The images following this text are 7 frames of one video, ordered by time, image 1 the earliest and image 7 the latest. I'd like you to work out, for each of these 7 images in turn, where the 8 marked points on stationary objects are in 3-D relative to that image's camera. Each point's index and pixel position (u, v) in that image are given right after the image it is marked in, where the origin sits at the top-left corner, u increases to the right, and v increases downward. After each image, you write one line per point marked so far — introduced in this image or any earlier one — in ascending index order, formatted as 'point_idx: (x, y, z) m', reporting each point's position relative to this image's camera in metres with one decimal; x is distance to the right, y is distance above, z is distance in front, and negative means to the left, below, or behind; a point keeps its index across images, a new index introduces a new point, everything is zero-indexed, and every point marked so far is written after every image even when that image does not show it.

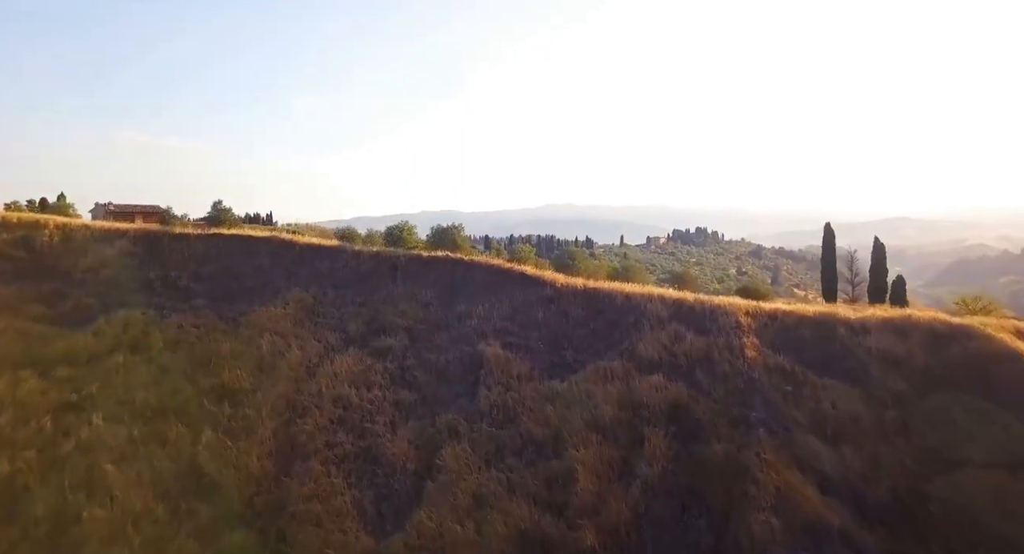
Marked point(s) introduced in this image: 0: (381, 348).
0: (-2.1, -1.1, +9.8) m
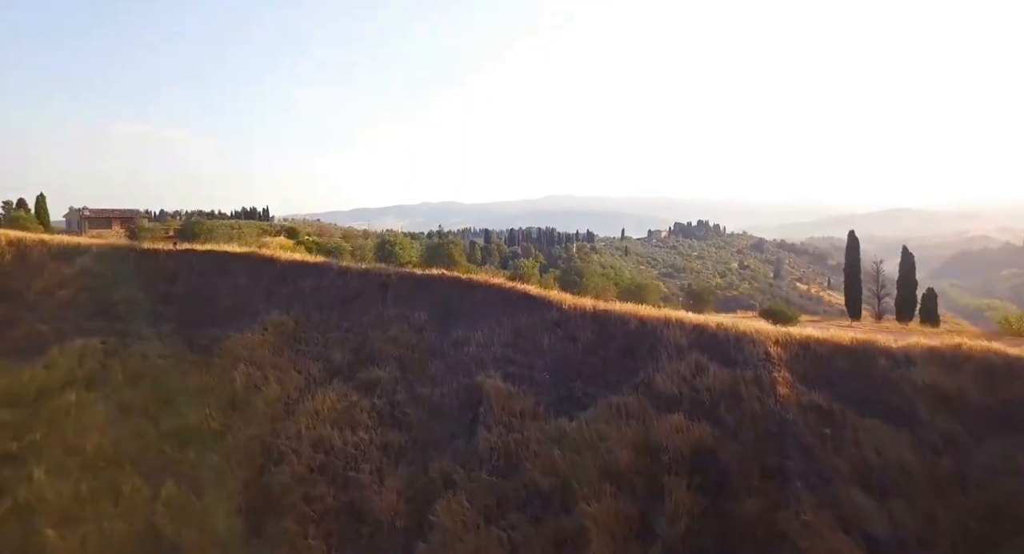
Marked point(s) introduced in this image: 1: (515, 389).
0: (-2.0, -1.5, +8.8) m
1: (0.0, -1.6, +8.7) m
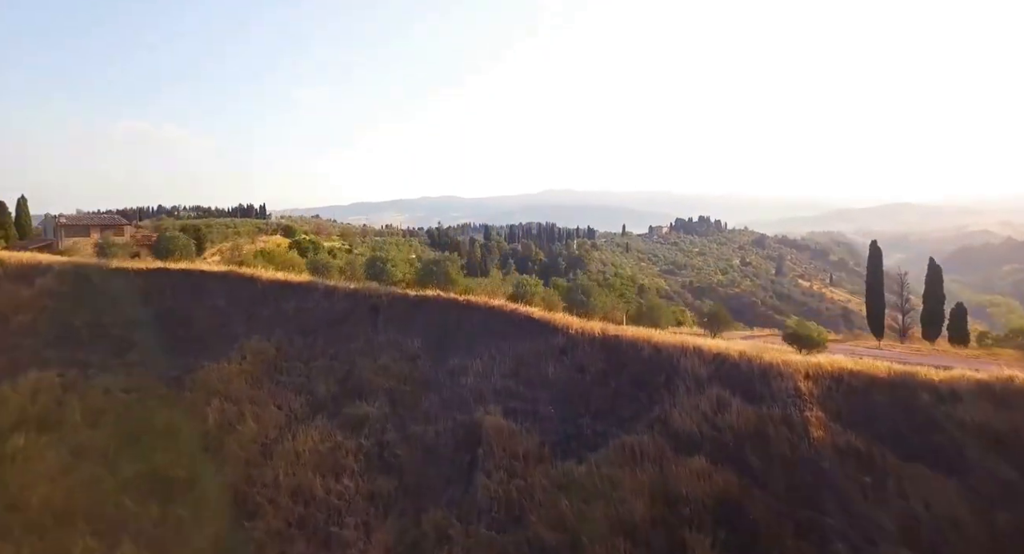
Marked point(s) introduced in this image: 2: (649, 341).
0: (-2.0, -1.8, +8.0) m
1: (+0.1, -1.9, +7.9) m
2: (+2.0, -0.9, +8.9) m
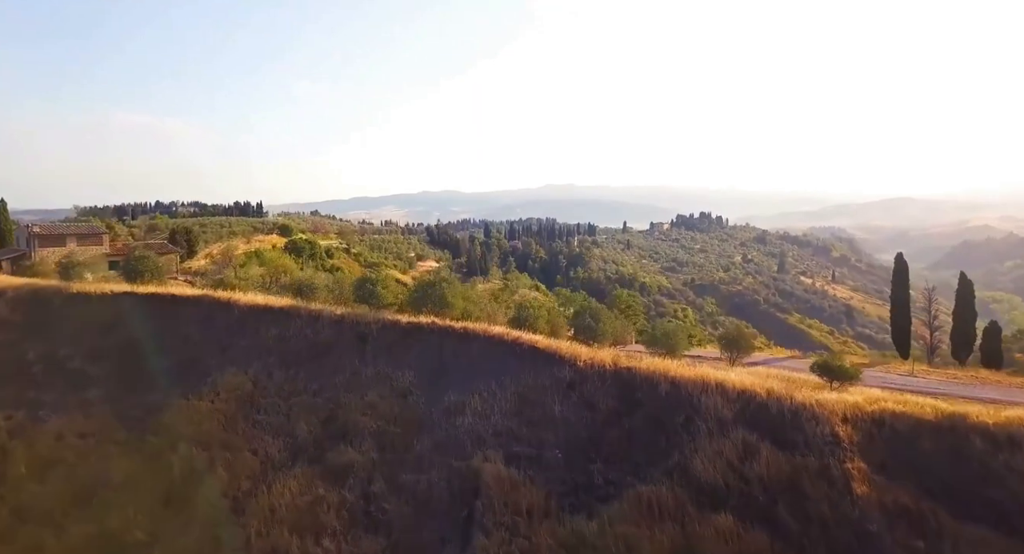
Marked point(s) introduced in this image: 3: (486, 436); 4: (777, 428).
0: (-2.0, -2.1, +7.1) m
1: (+0.1, -2.2, +7.0) m
2: (+2.0, -1.2, +8.1) m
3: (-0.3, -1.9, +7.4) m
4: (+3.0, -1.7, +7.2) m
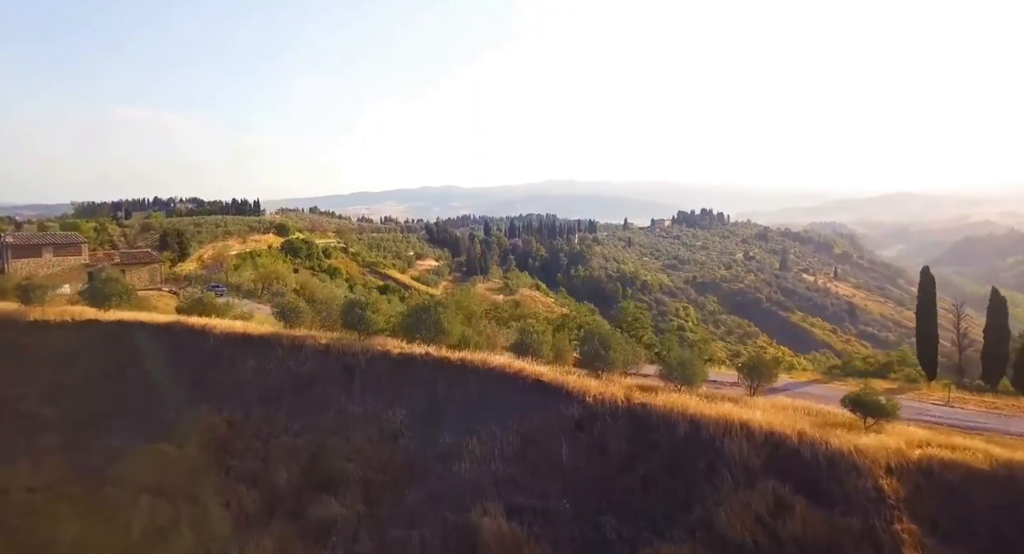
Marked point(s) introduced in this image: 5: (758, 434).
0: (-1.9, -2.5, +6.4) m
1: (+0.1, -2.6, +6.3) m
2: (+2.0, -1.6, +7.3) m
3: (-0.3, -2.2, +6.7) m
4: (+3.1, -2.1, +6.4) m
5: (+2.7, -1.7, +6.9) m
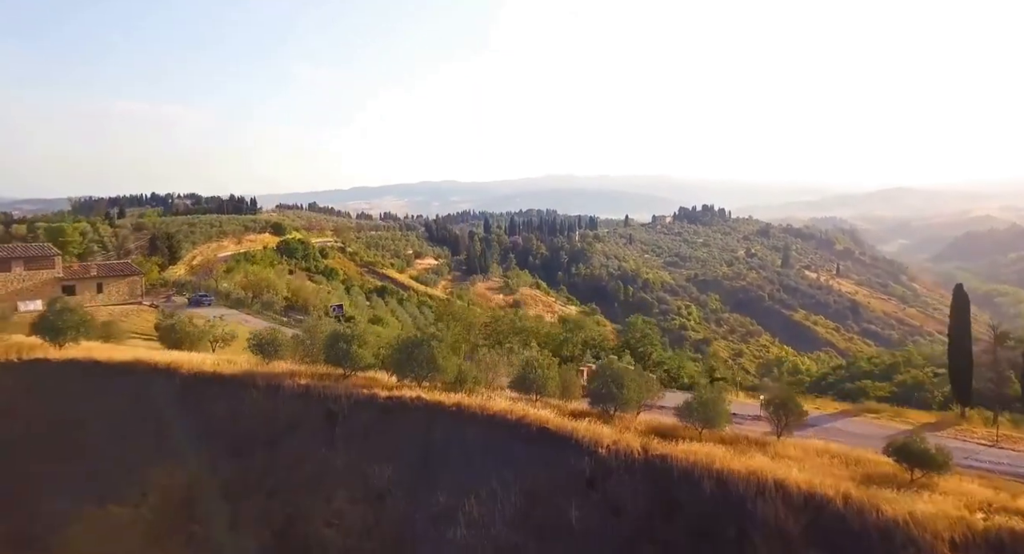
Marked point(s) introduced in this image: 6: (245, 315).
0: (-1.9, -2.8, +5.5) m
1: (+0.1, -2.9, +5.4) m
2: (+2.0, -1.9, +6.5) m
3: (-0.3, -2.6, +5.8) m
4: (+3.1, -2.4, +5.5) m
5: (+2.8, -2.1, +6.0) m
6: (-7.9, -1.1, +18.5) m
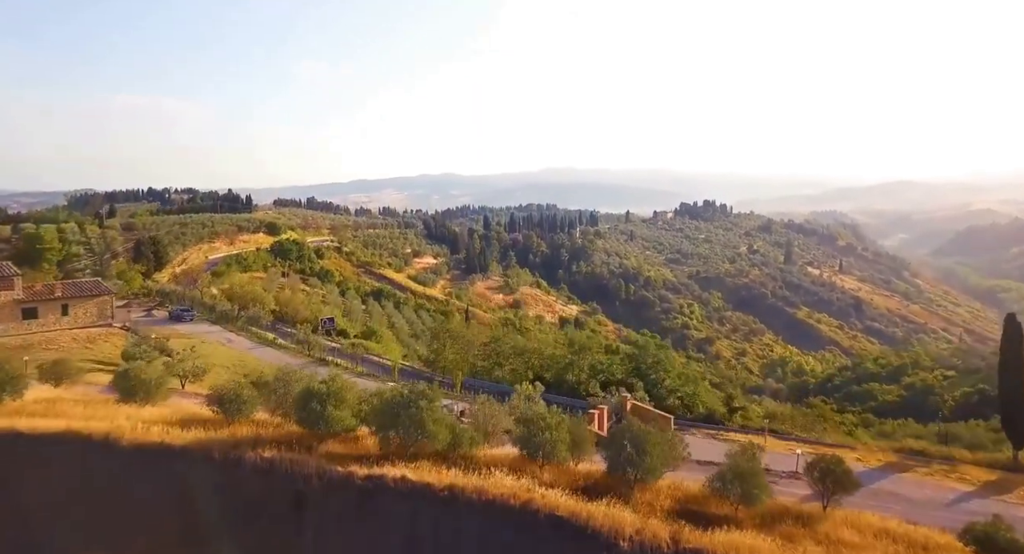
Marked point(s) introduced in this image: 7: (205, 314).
0: (-1.9, -3.4, +4.4) m
1: (+0.2, -3.5, +4.3) m
2: (+2.1, -2.4, +5.3) m
3: (-0.2, -3.1, +4.7) m
4: (+3.1, -2.9, +4.4) m
5: (+2.8, -2.6, +4.9) m
6: (-7.9, -1.5, +17.4) m
7: (-9.4, -1.1, +19.4) m
